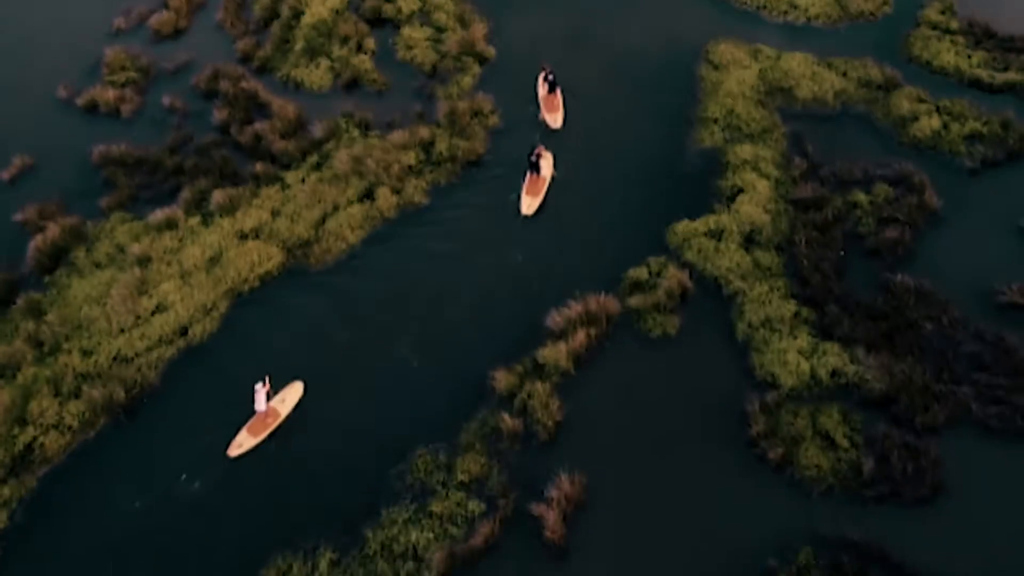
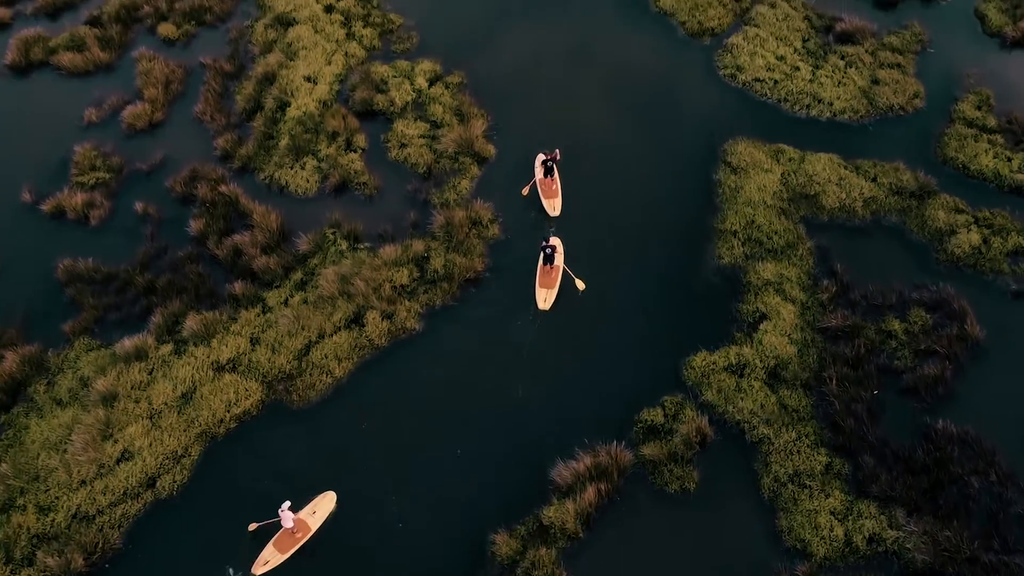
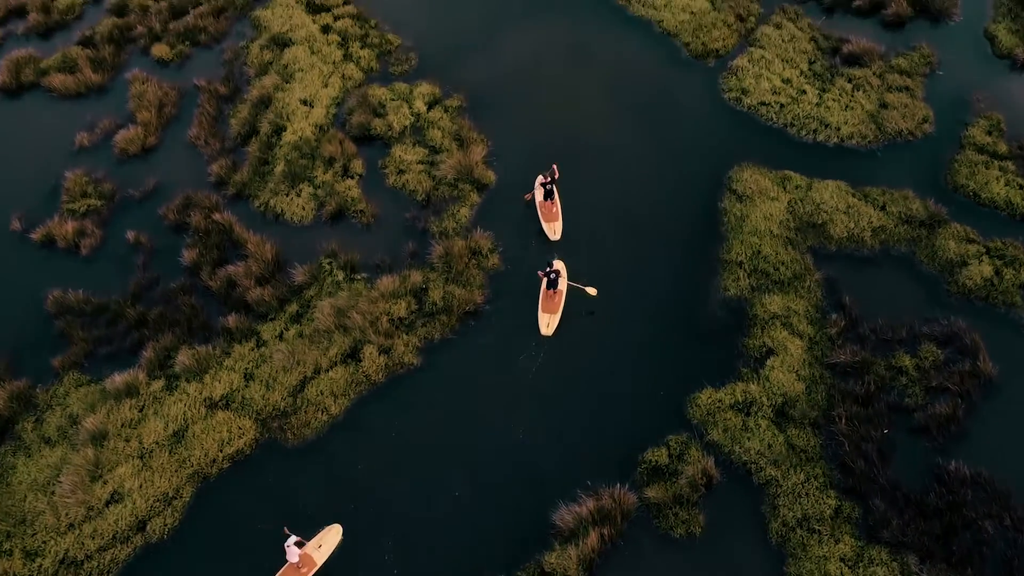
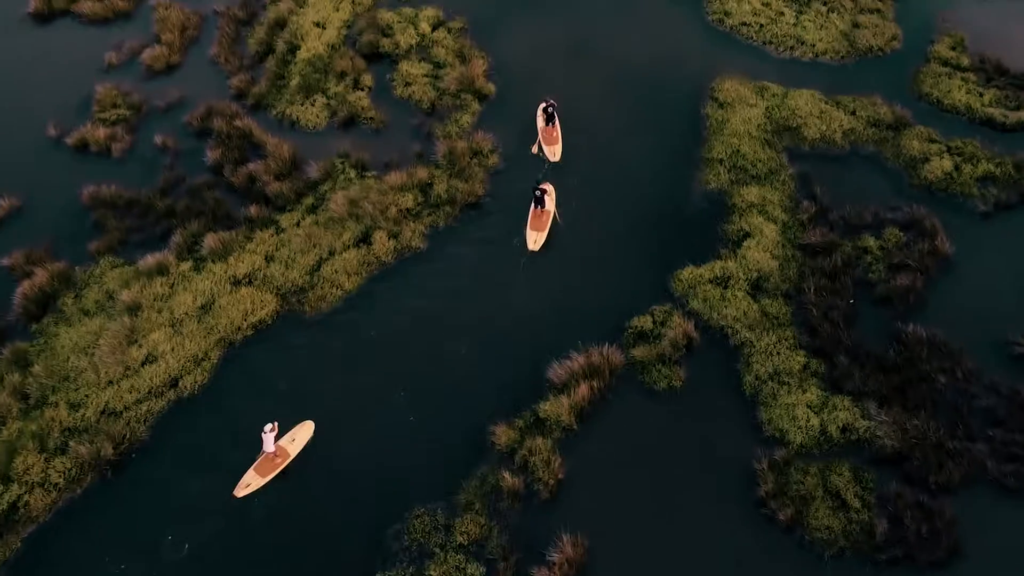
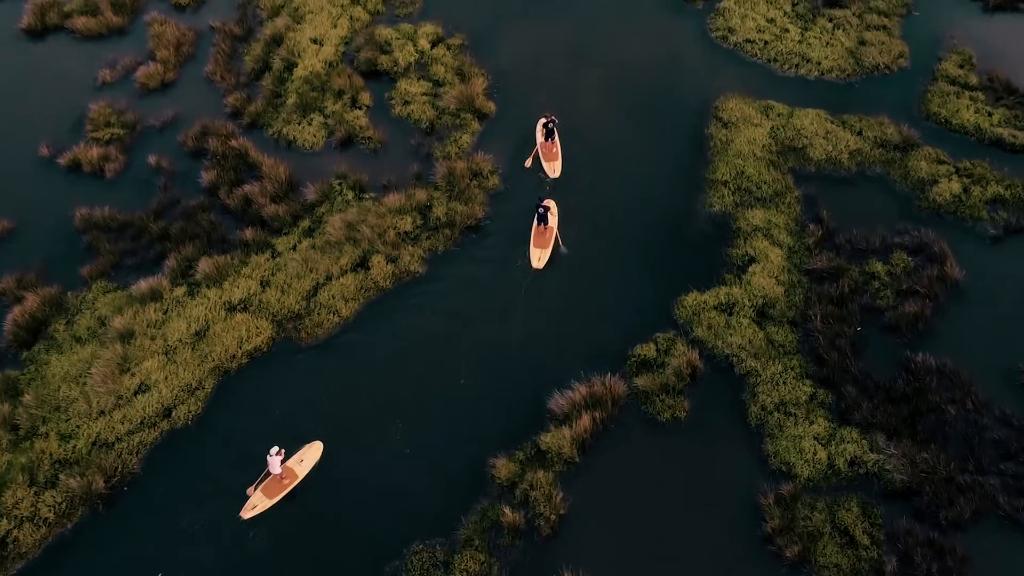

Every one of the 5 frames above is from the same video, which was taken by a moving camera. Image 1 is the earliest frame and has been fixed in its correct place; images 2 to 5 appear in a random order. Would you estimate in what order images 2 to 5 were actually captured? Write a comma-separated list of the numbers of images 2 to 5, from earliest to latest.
4, 5, 2, 3
